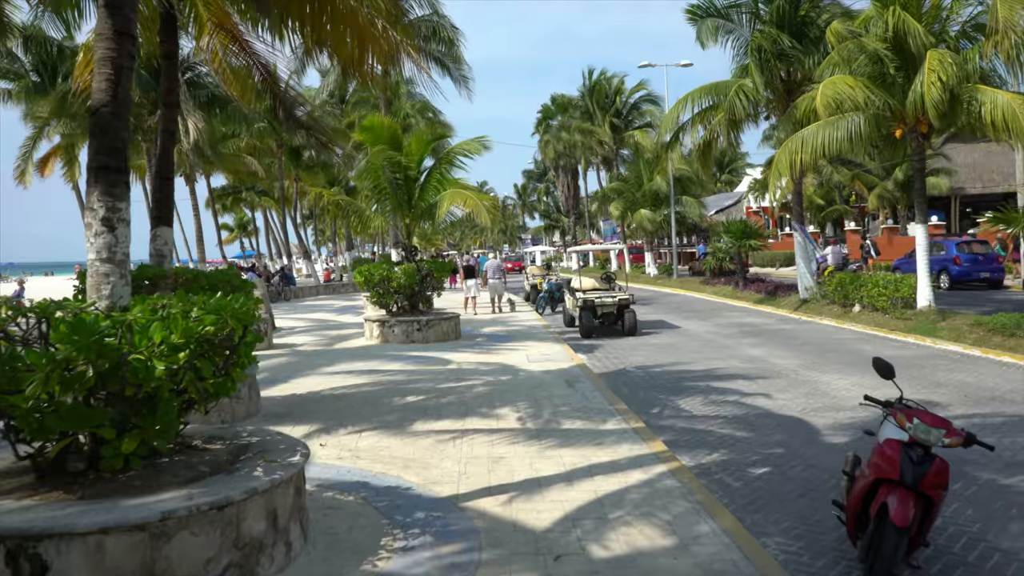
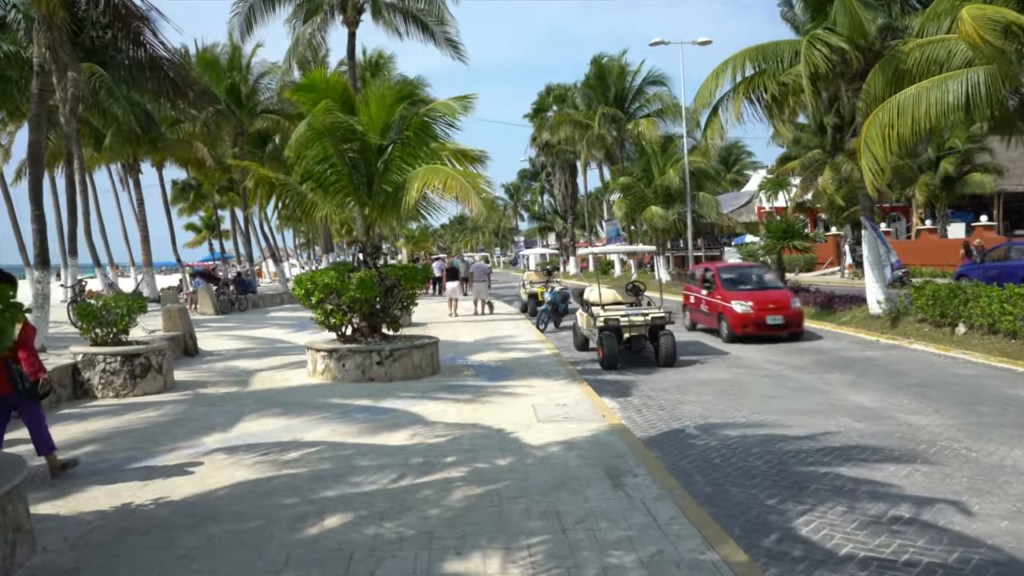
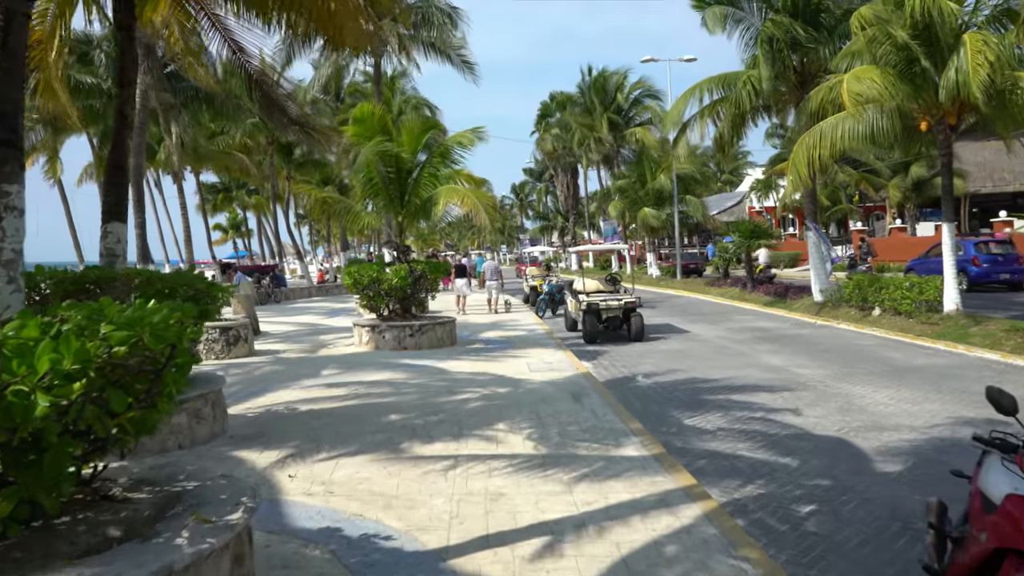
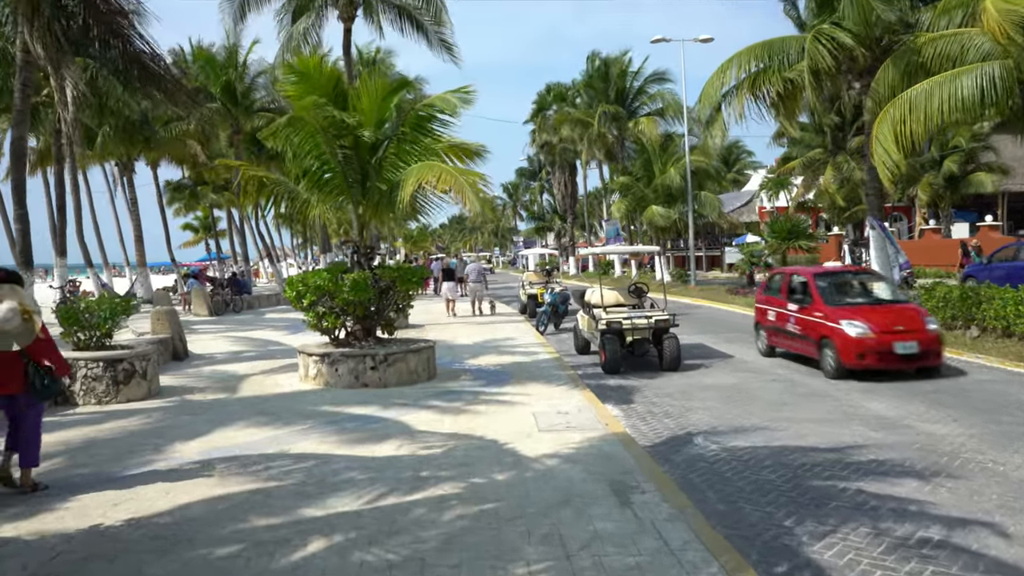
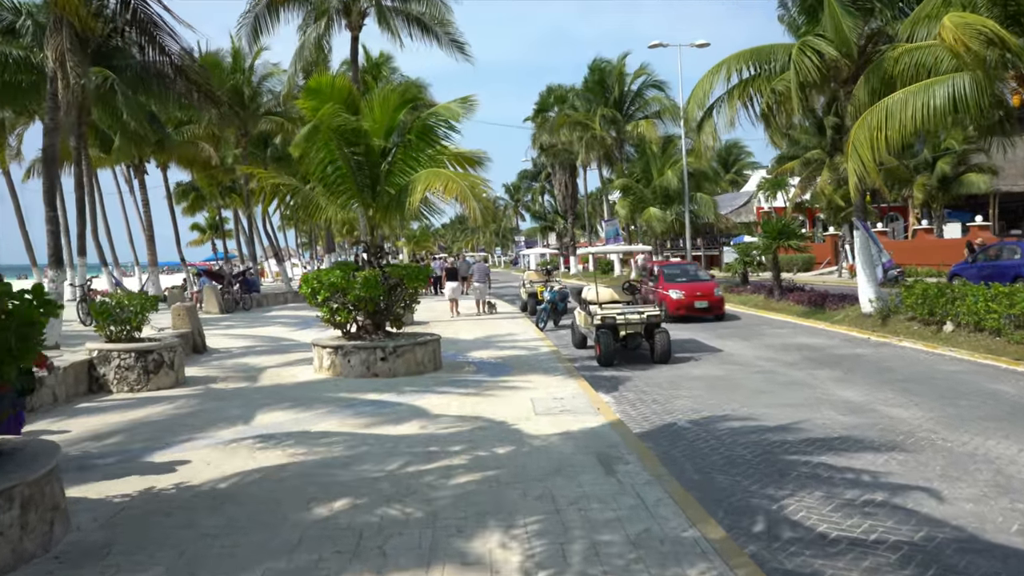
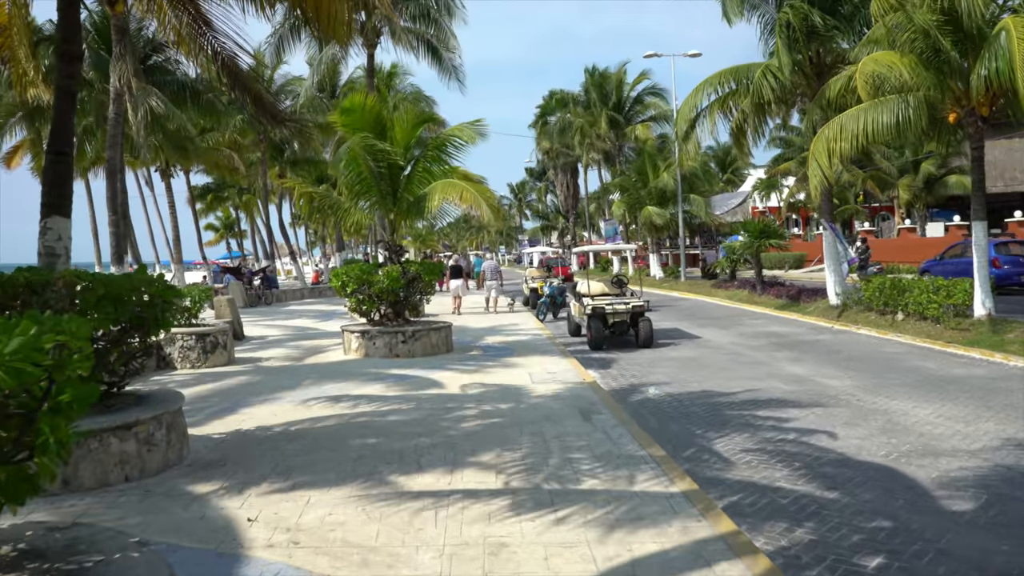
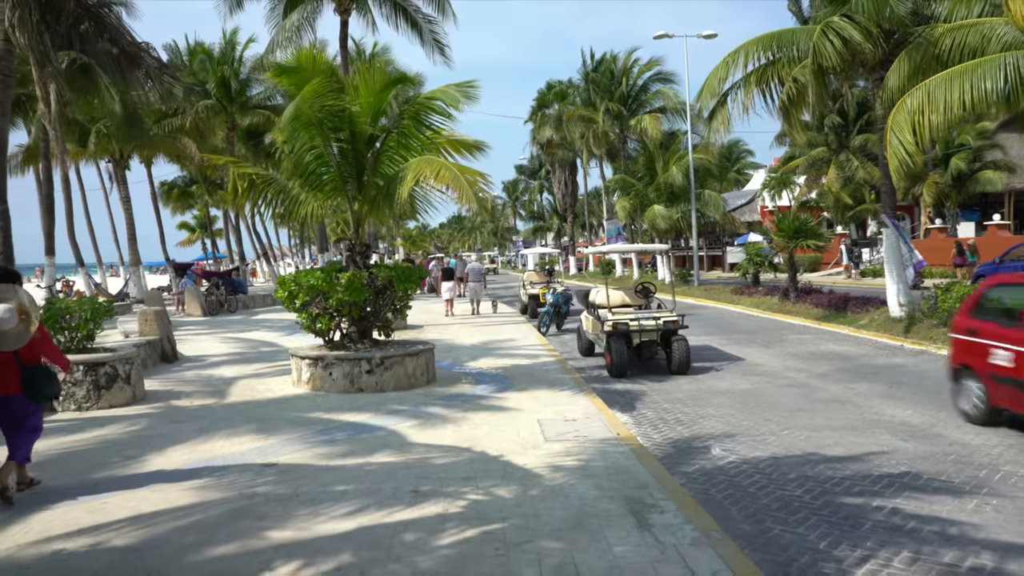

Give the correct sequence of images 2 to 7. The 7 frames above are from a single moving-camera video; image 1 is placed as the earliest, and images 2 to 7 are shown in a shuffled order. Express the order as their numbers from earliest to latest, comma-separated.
3, 6, 5, 2, 4, 7
